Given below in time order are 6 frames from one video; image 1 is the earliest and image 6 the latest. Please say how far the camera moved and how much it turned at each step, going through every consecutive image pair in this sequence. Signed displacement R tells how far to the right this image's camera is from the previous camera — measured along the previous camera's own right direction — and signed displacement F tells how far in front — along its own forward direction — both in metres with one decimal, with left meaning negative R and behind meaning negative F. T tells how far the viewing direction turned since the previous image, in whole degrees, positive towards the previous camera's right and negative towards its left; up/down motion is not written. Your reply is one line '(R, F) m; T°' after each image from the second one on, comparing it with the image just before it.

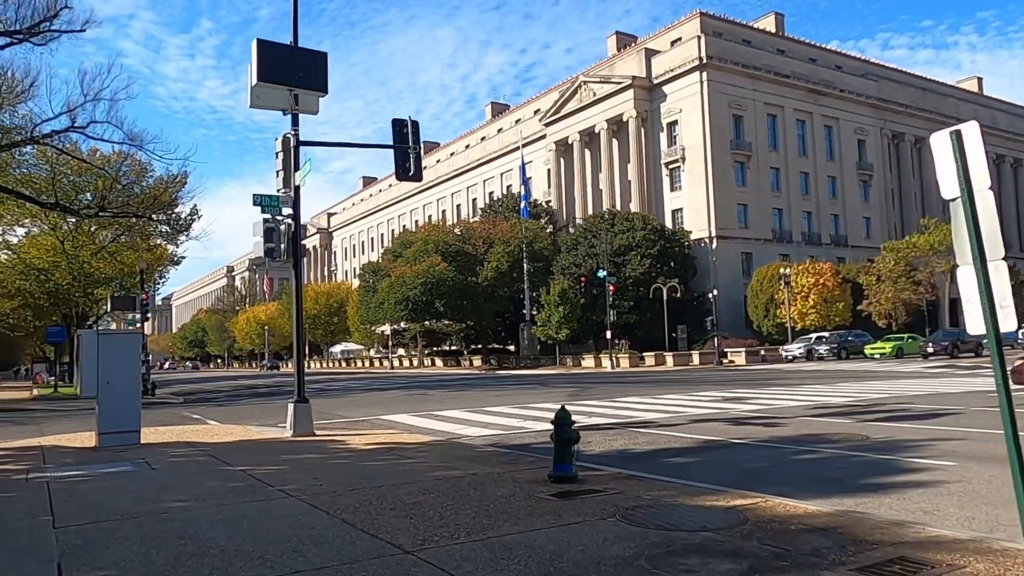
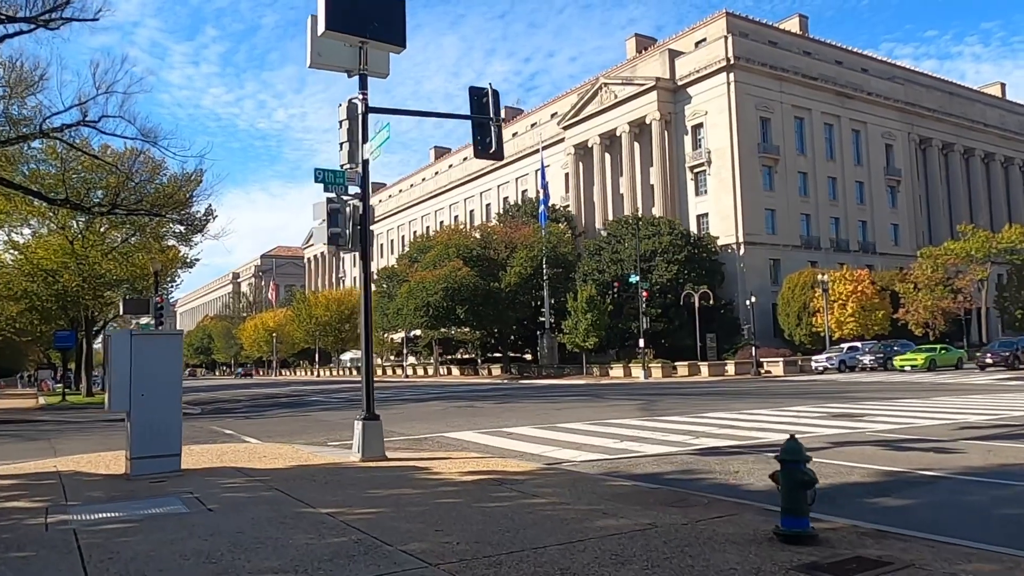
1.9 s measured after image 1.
(-1.4, +2.1) m; 0°
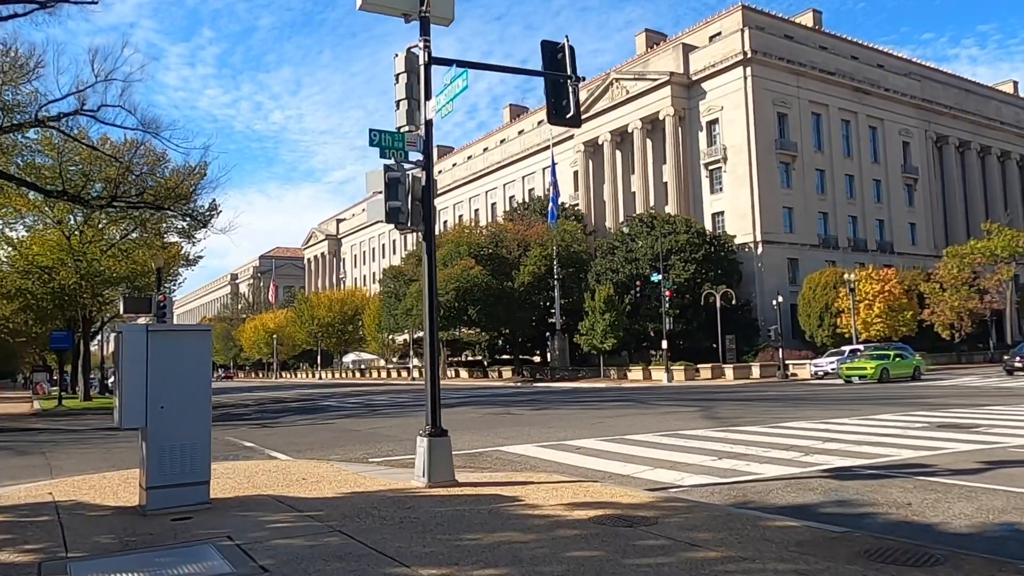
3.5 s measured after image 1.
(-1.0, +1.9) m; 0°
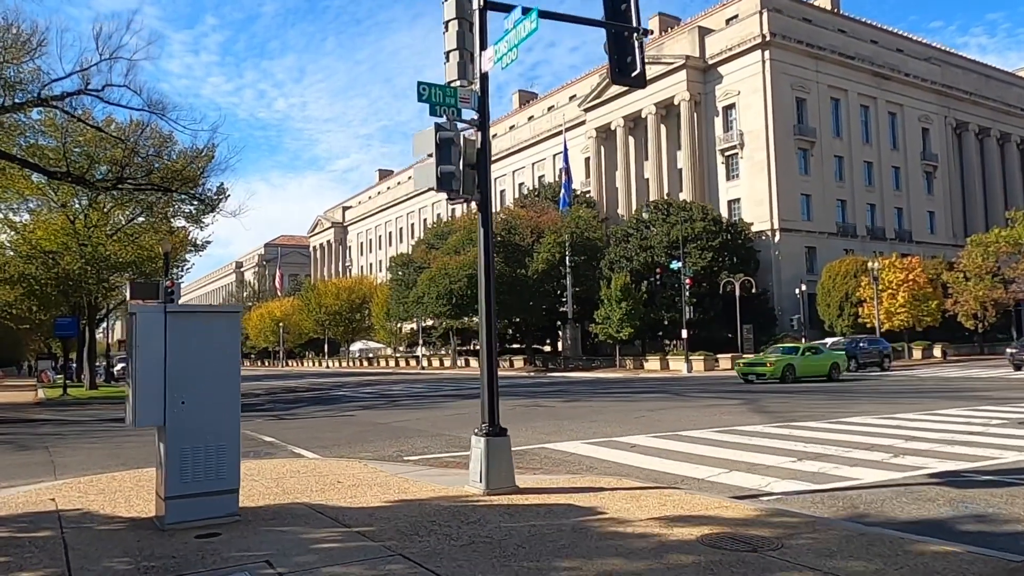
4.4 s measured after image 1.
(-0.6, +1.1) m; 0°
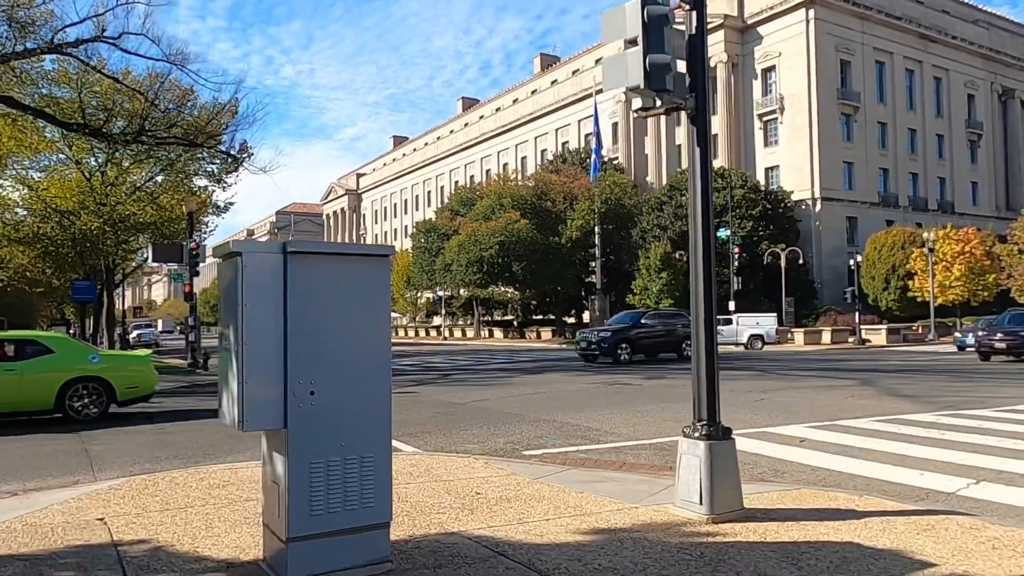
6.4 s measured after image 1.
(-1.4, +2.2) m; -1°
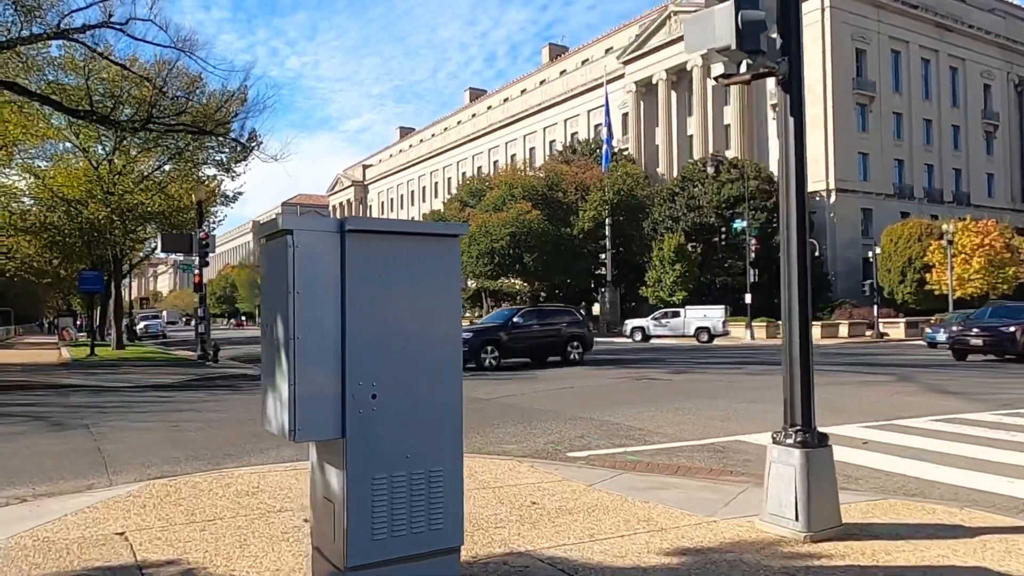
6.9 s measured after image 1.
(-0.4, +0.6) m; 0°
